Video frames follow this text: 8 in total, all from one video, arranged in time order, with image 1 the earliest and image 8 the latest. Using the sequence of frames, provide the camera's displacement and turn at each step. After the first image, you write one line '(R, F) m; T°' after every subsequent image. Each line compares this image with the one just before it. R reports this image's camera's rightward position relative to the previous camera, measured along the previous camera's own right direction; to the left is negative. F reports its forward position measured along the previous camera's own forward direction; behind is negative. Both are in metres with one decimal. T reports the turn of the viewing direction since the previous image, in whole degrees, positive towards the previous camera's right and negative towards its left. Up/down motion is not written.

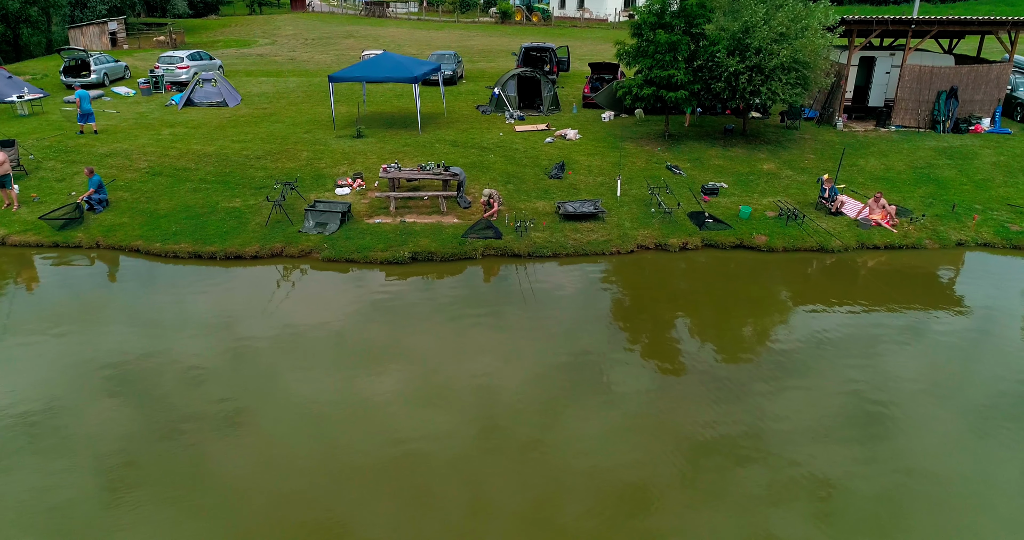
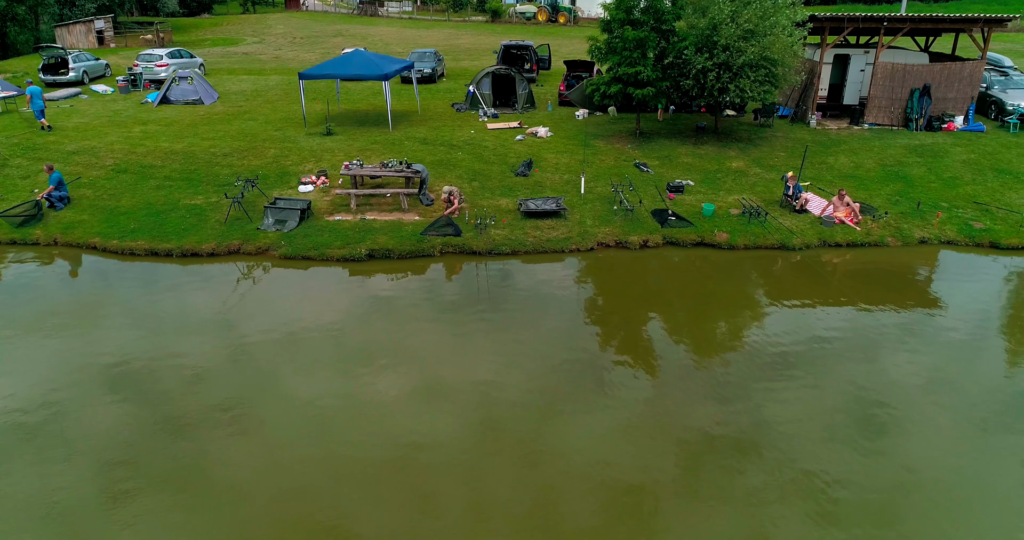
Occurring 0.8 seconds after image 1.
(+0.9, +0.1) m; 0°
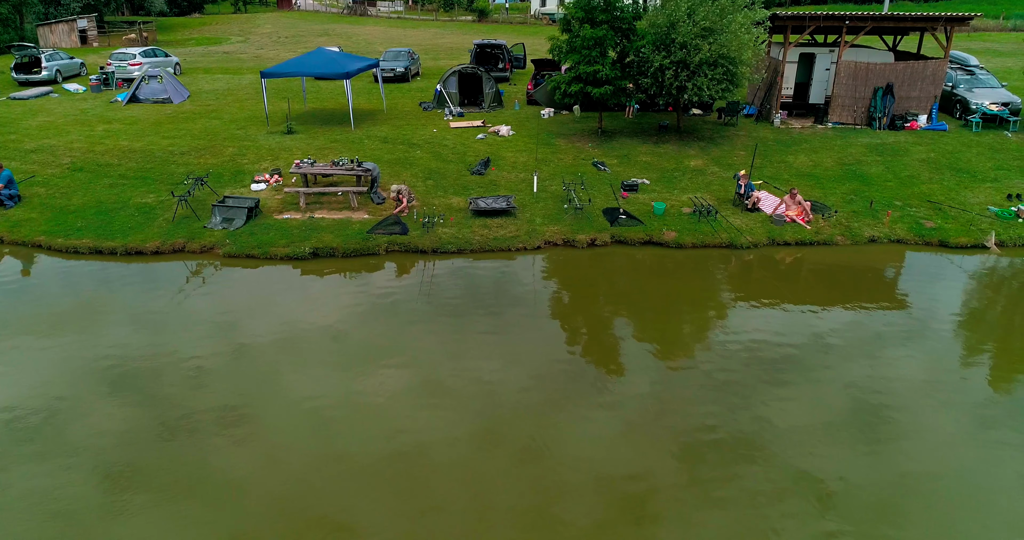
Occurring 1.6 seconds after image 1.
(+1.1, 0.0) m; 0°
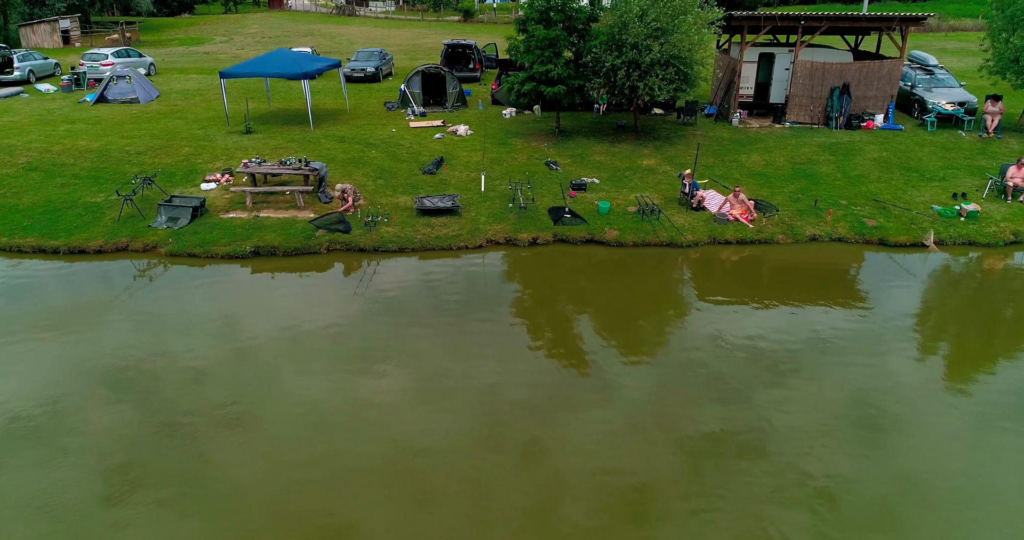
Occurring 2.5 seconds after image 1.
(+1.3, -0.1) m; 0°
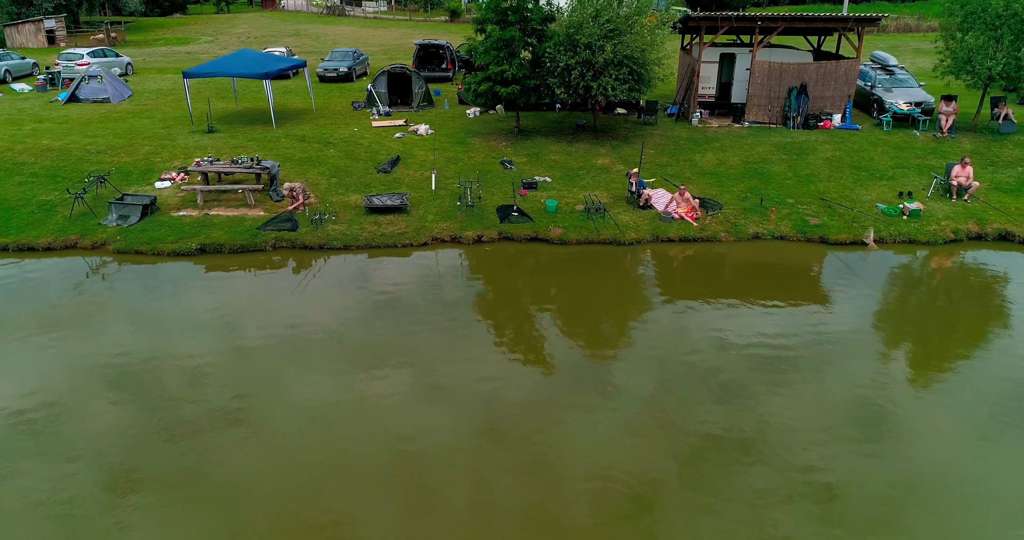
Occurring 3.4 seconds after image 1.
(+1.2, -0.2) m; 0°
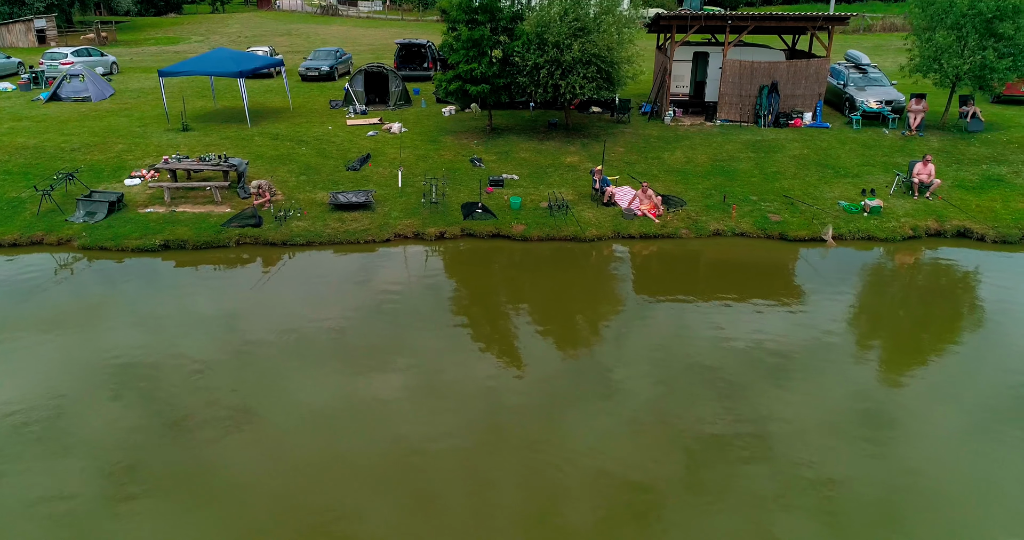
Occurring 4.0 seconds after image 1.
(+0.9, -0.2) m; 0°
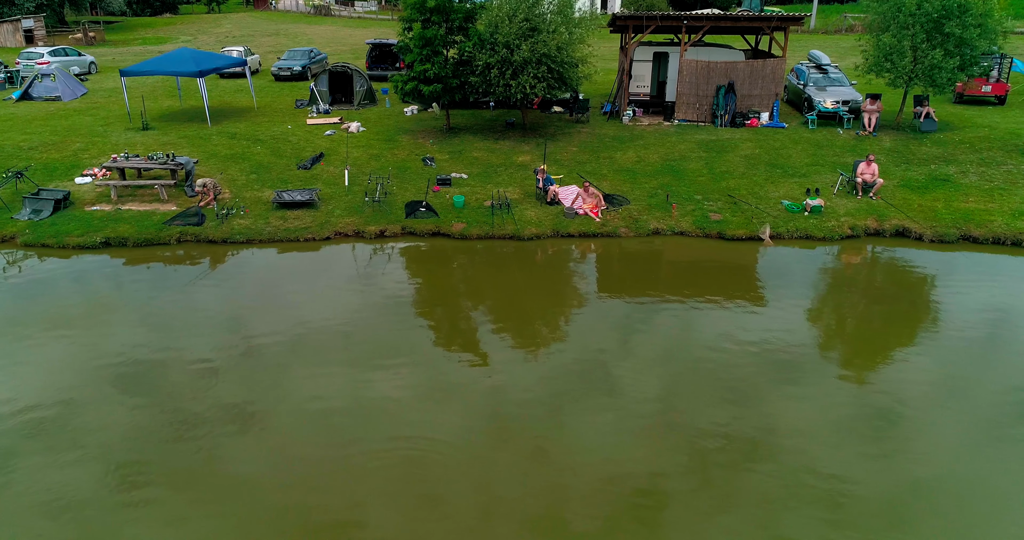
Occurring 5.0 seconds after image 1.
(+1.5, -0.1) m; 0°
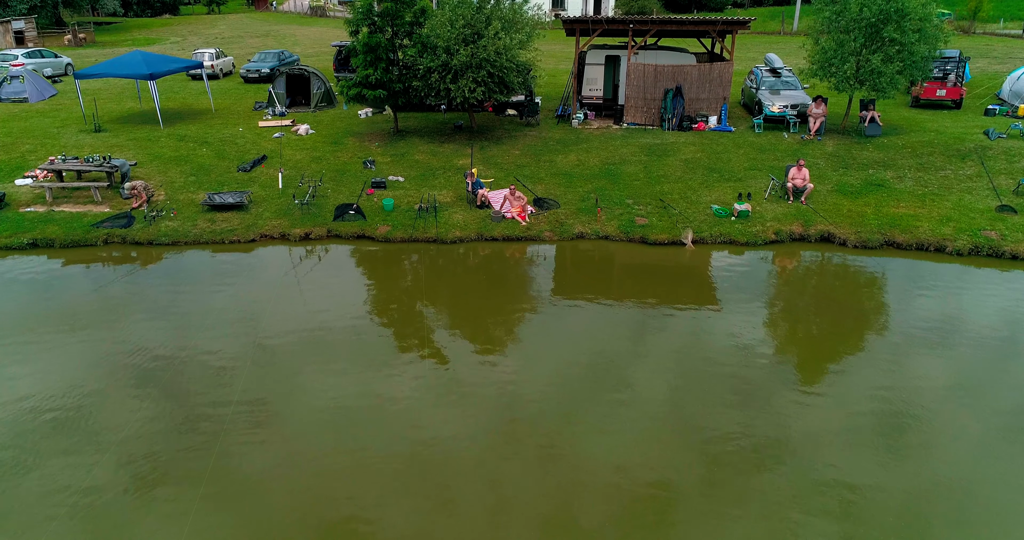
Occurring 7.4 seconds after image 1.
(+2.0, -0.1) m; -1°
